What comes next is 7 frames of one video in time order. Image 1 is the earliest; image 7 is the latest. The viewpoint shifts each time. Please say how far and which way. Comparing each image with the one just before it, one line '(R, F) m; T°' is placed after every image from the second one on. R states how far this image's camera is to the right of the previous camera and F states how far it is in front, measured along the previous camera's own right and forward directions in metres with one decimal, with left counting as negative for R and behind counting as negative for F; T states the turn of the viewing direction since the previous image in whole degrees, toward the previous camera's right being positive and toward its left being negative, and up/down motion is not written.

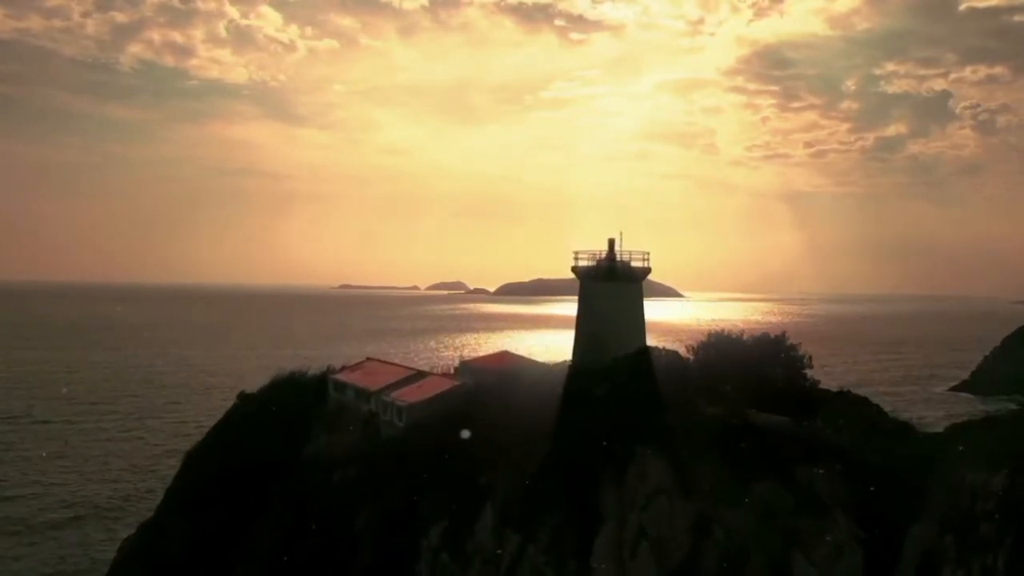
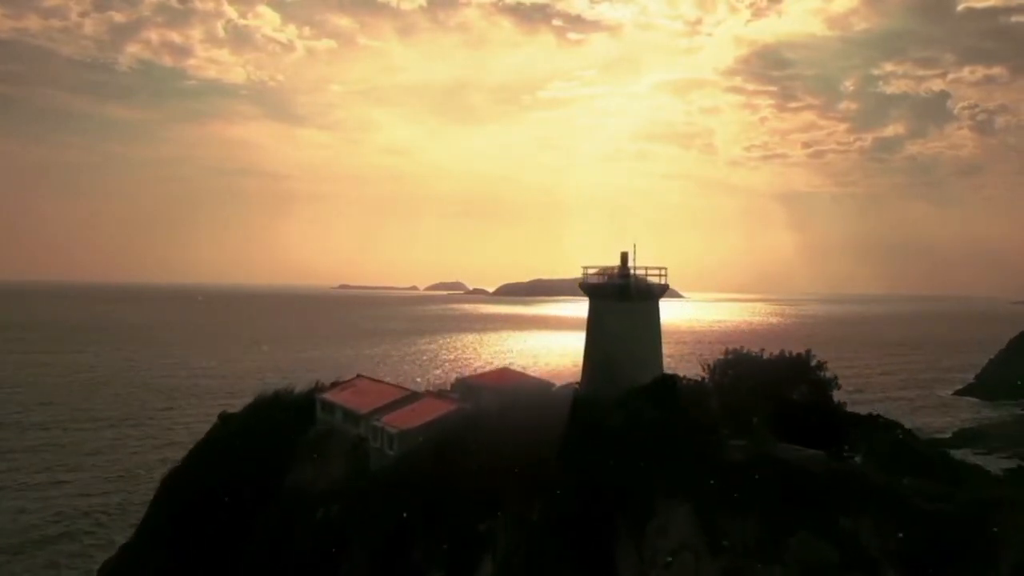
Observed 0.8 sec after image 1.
(-0.4, +0.2) m; 0°
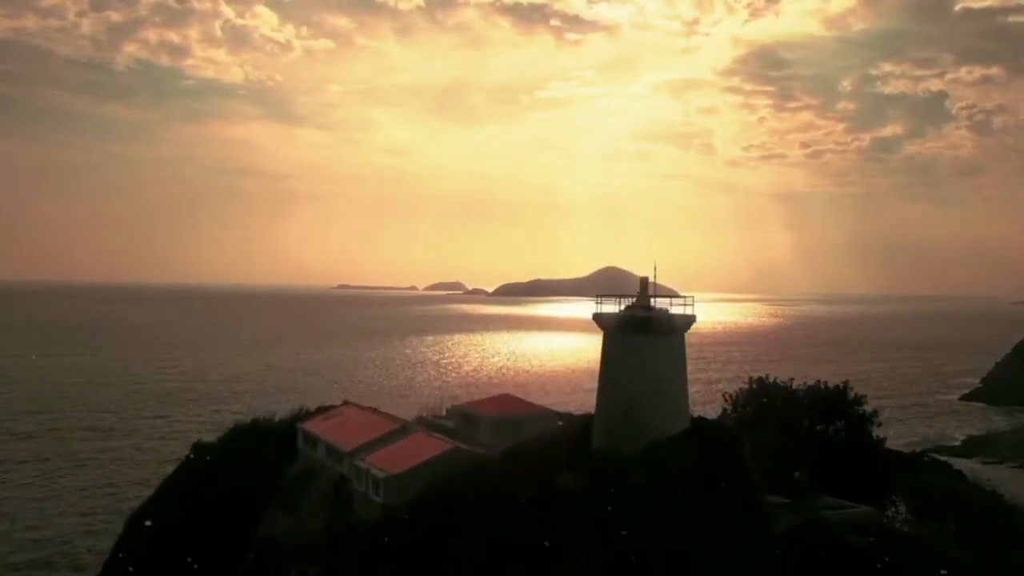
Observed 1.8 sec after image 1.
(-0.7, +0.4) m; 0°
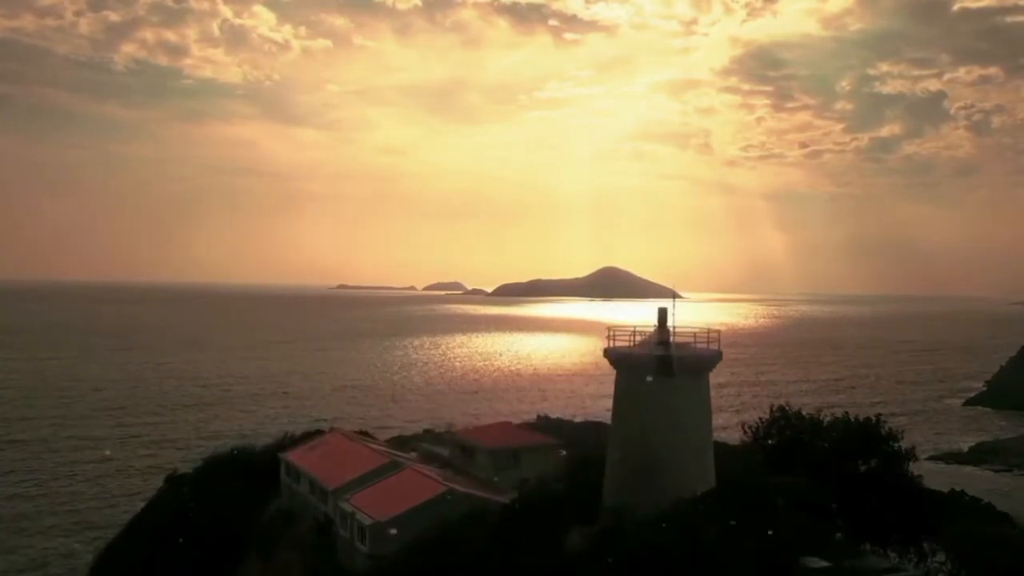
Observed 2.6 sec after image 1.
(-0.1, +0.9) m; 0°
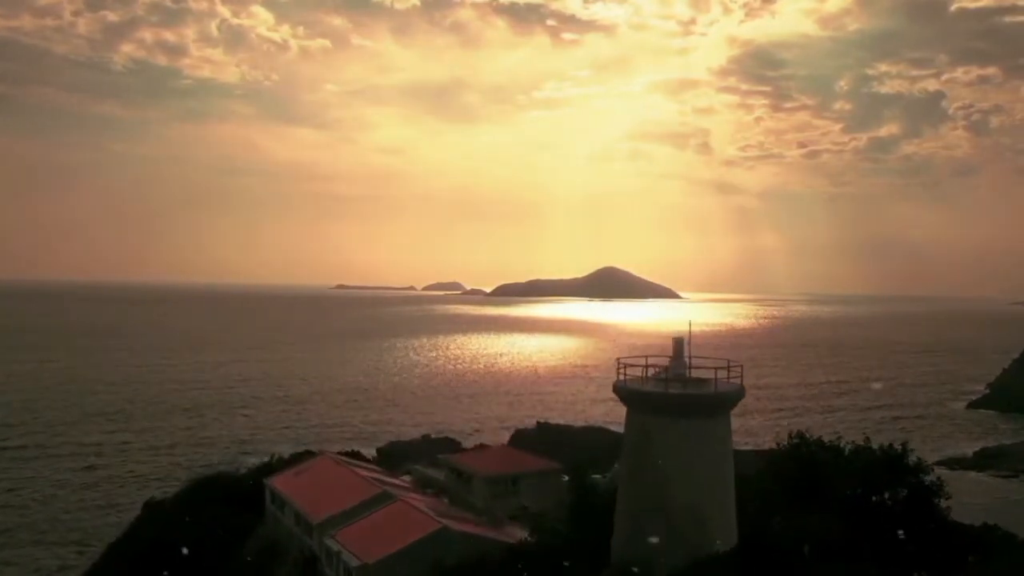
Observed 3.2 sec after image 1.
(-0.1, +0.5) m; 0°
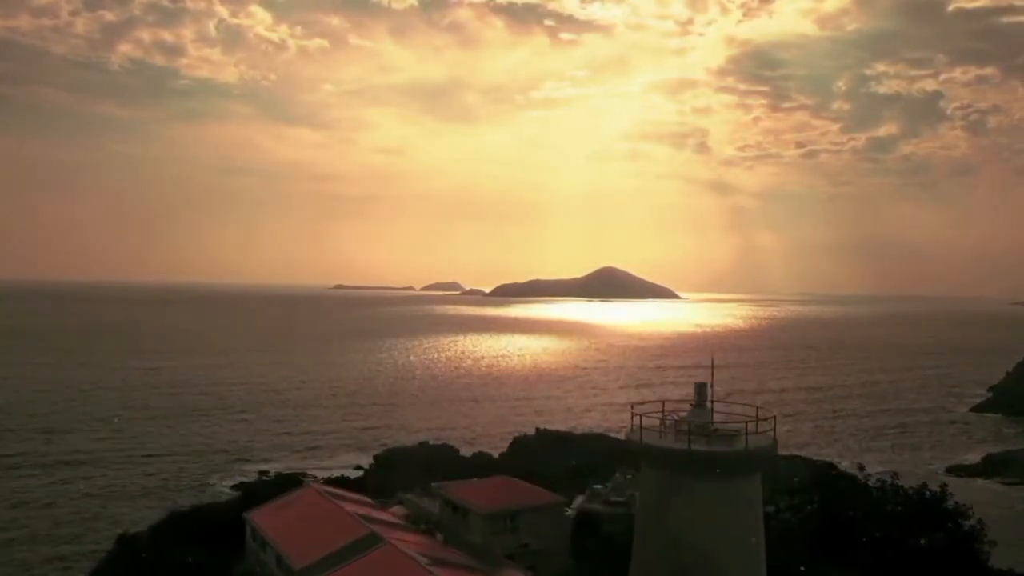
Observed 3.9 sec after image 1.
(0.0, +0.8) m; 0°
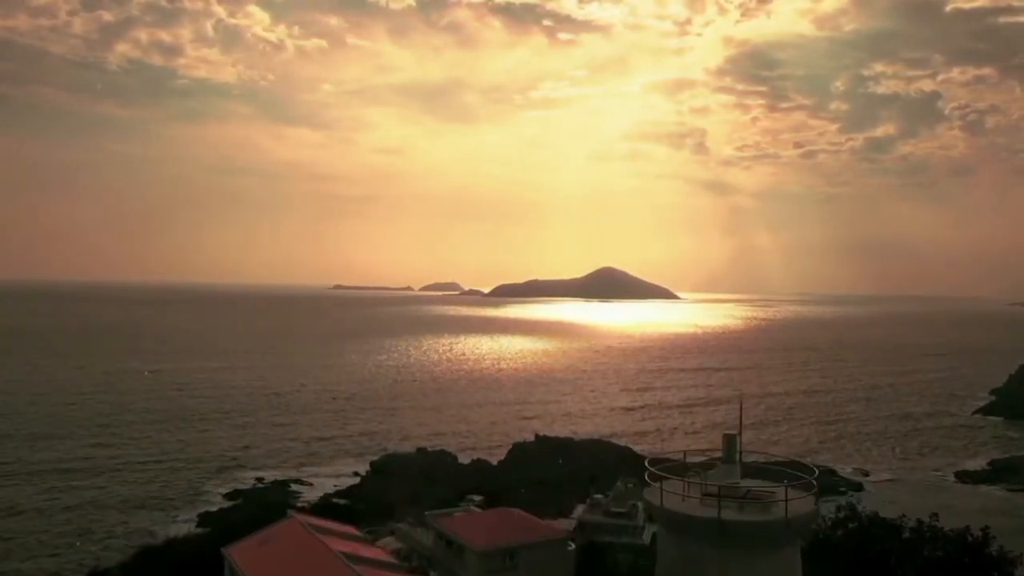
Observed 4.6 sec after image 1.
(0.0, +0.7) m; 0°
